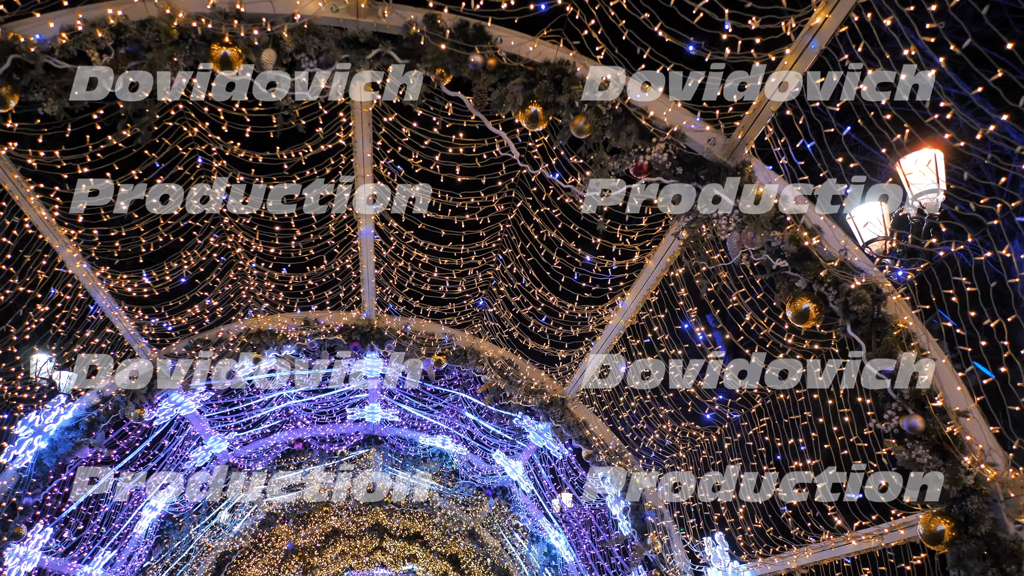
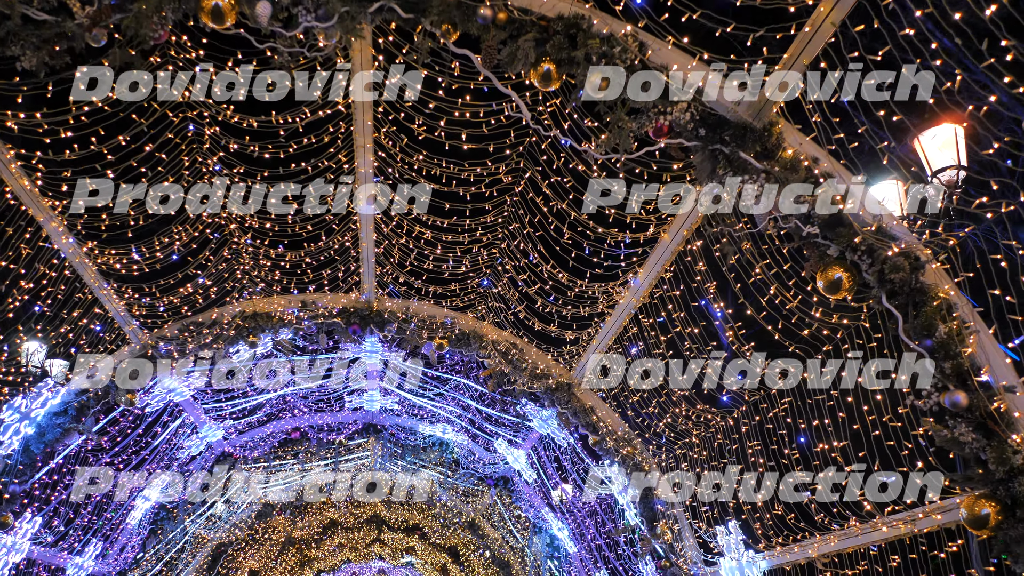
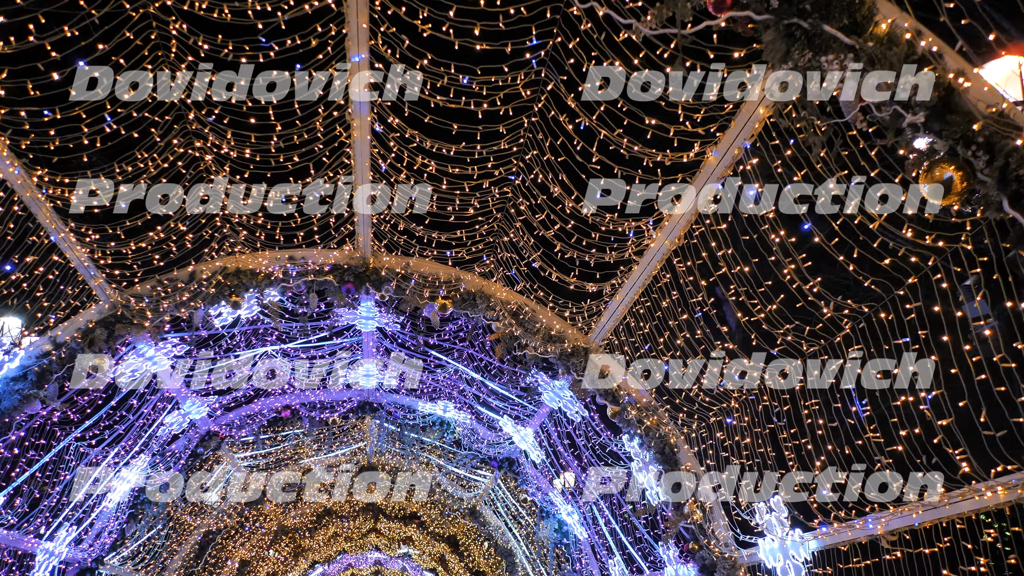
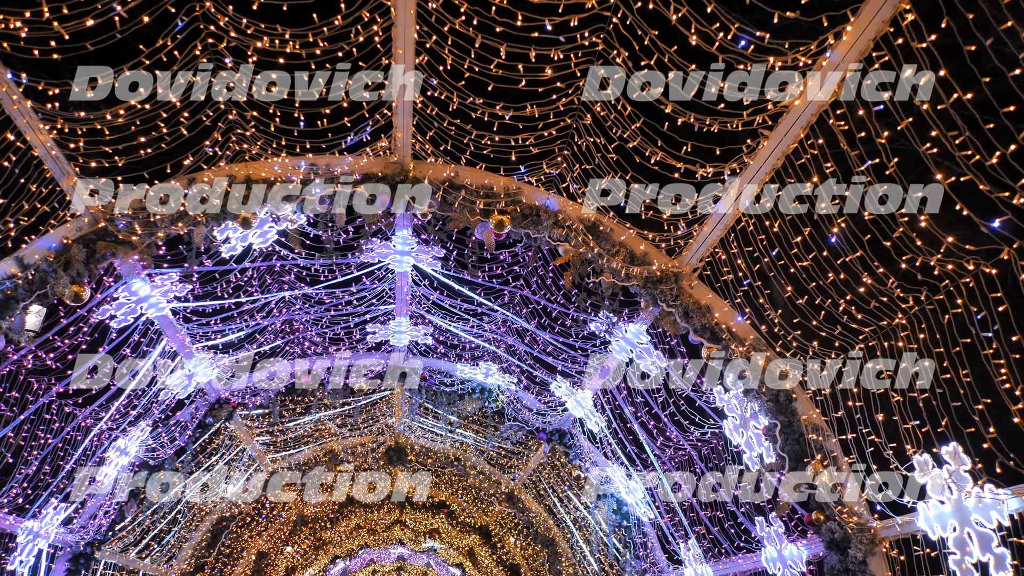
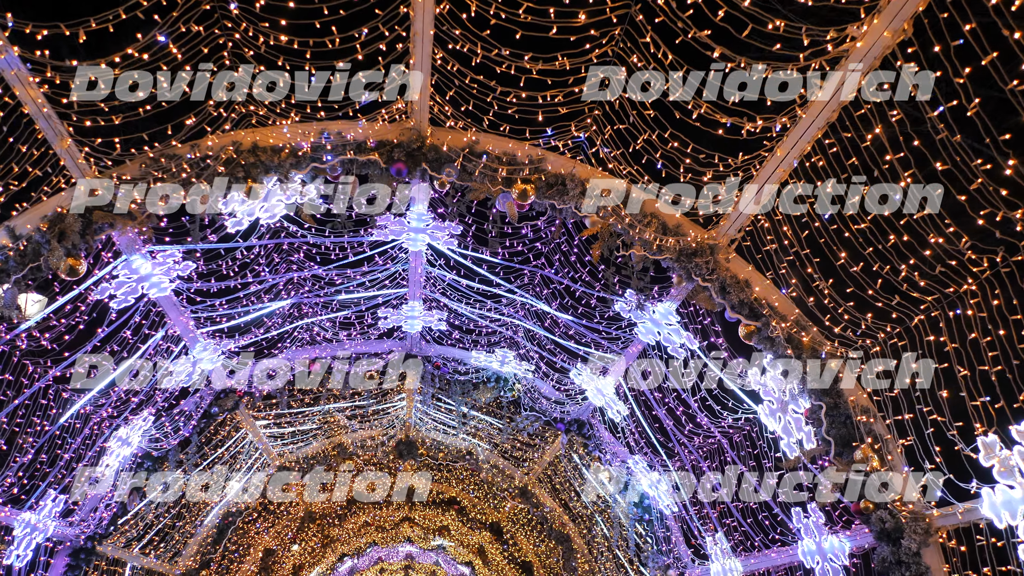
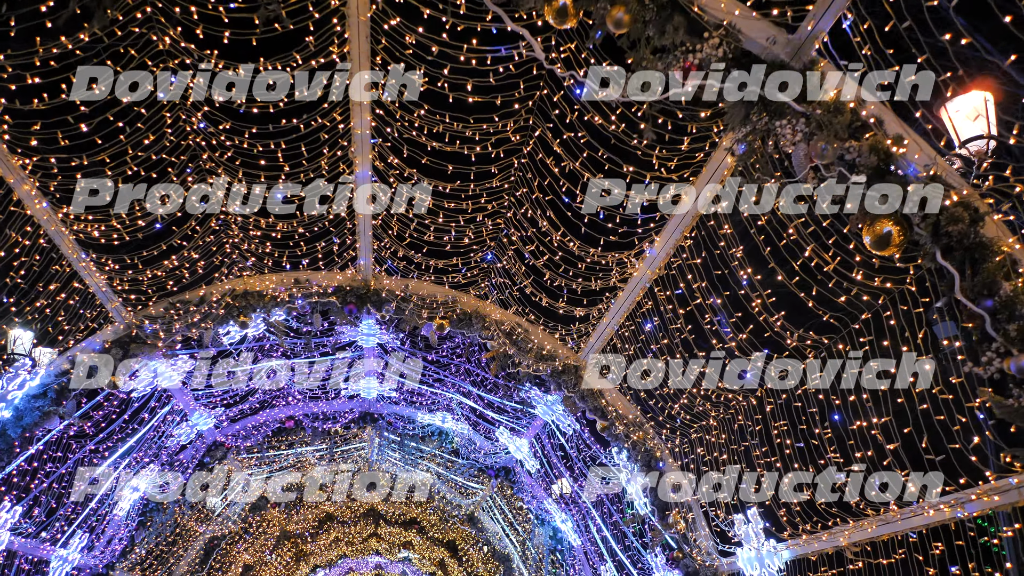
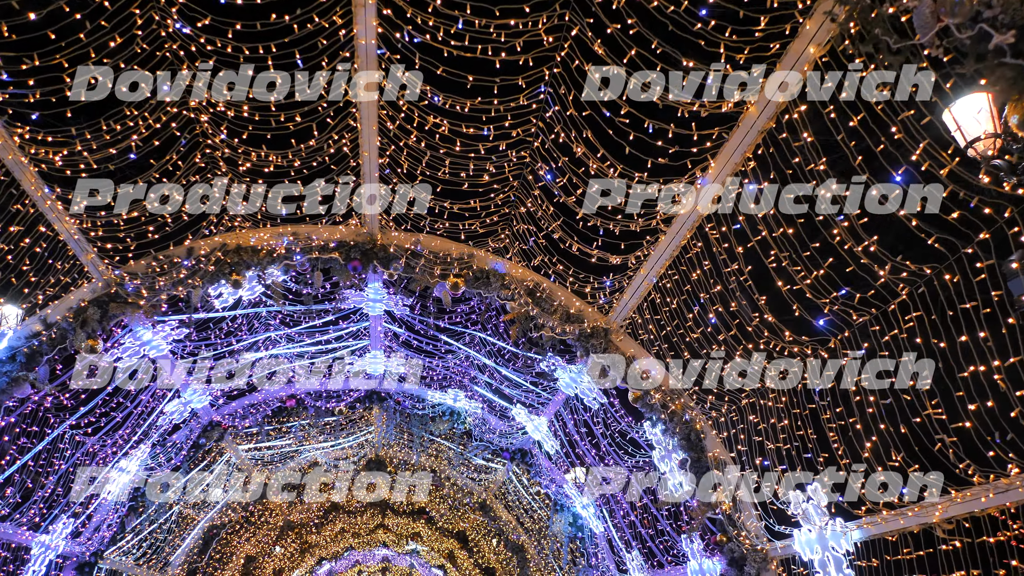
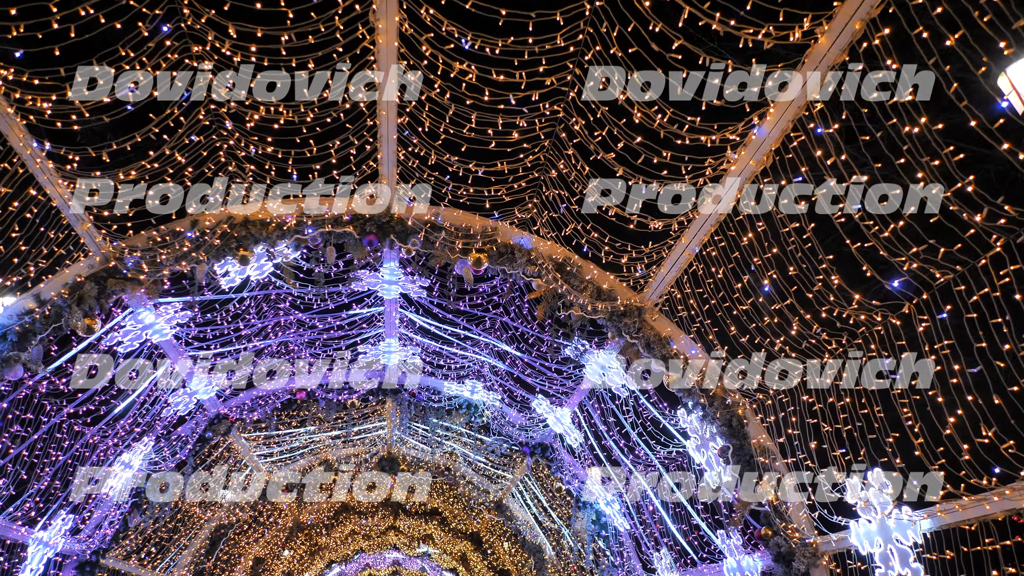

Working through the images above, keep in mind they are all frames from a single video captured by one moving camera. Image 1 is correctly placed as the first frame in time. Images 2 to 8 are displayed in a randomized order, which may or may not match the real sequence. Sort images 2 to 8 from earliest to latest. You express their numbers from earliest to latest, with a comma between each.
2, 6, 3, 7, 8, 4, 5
